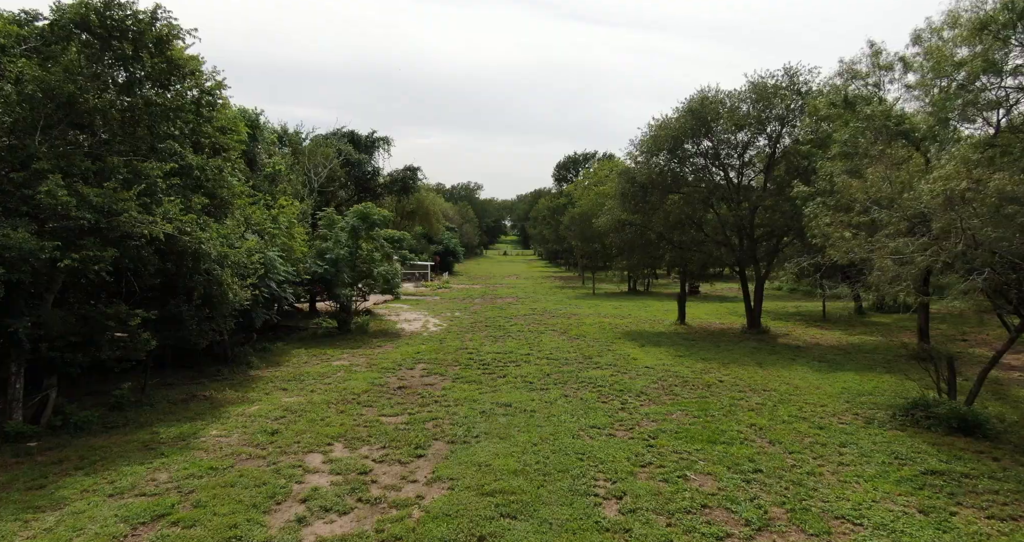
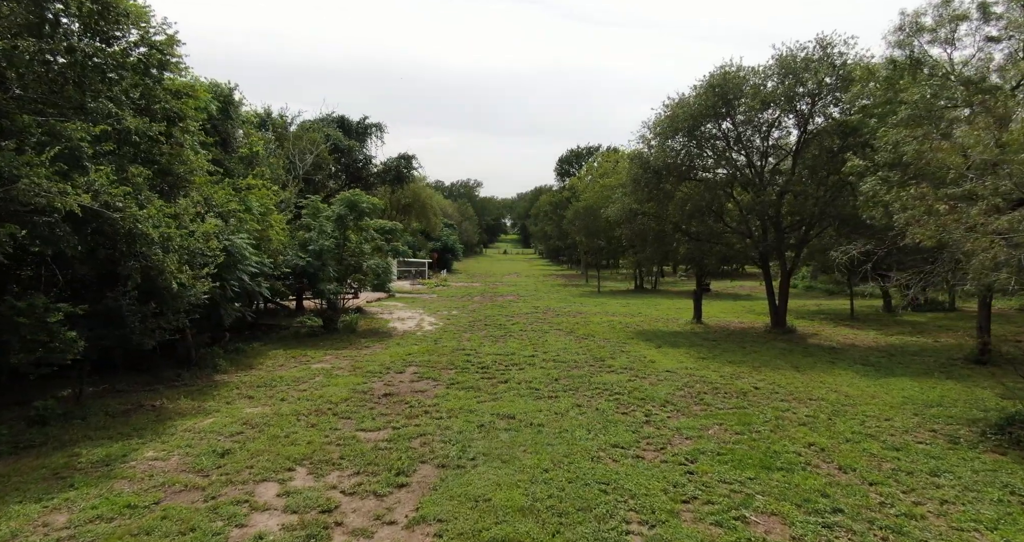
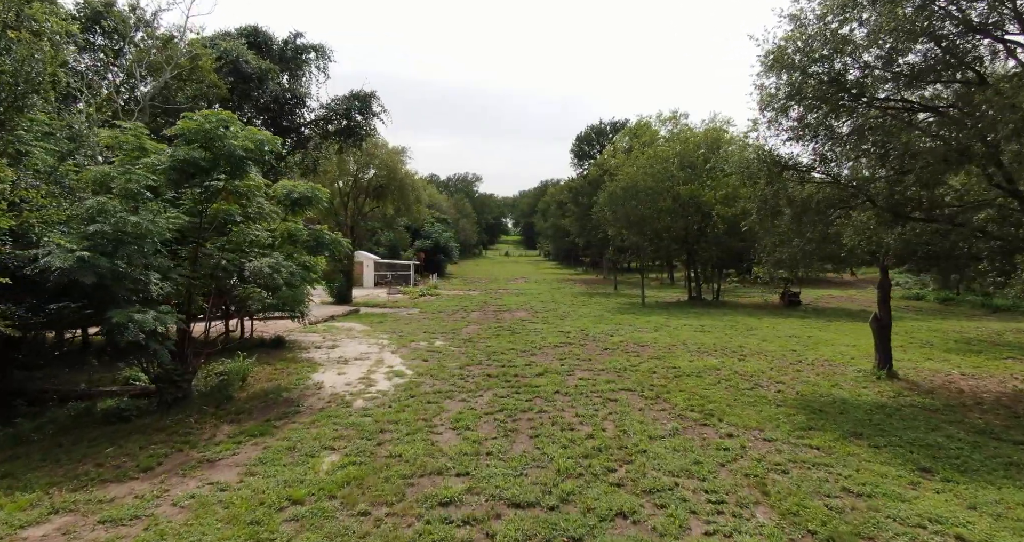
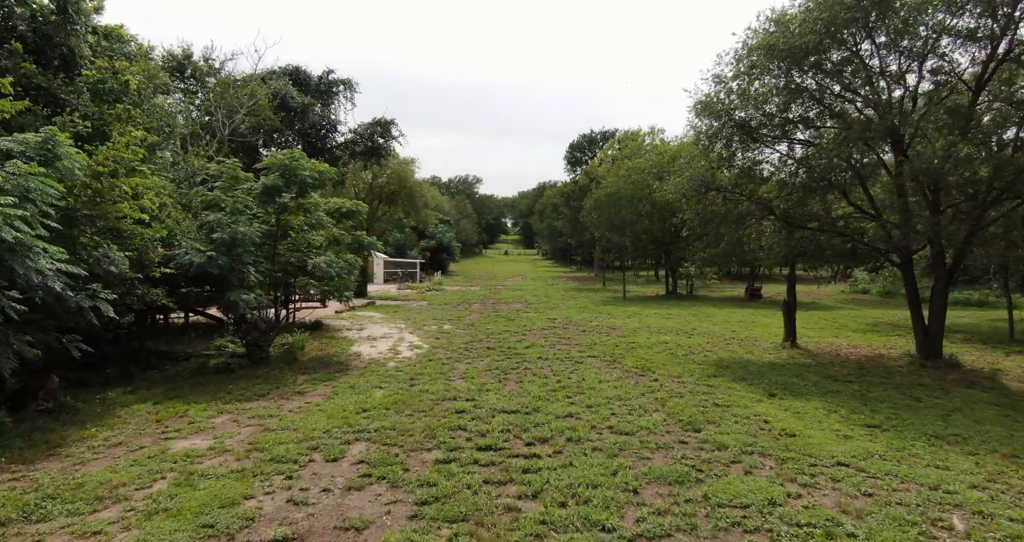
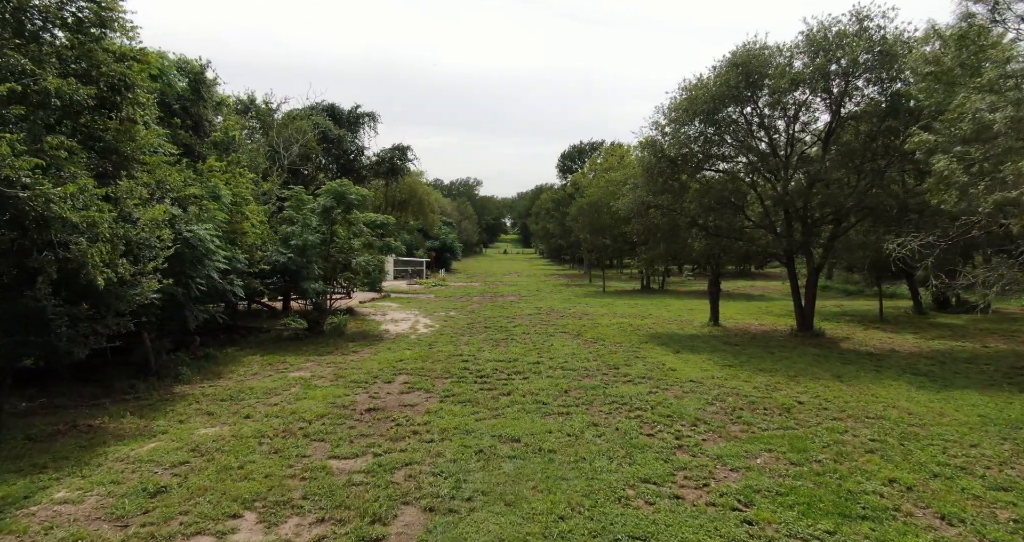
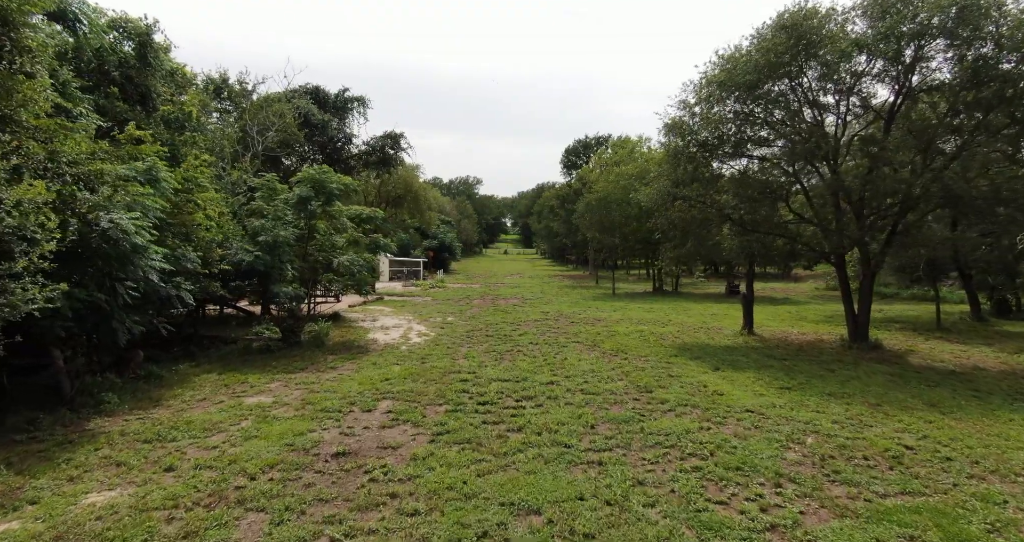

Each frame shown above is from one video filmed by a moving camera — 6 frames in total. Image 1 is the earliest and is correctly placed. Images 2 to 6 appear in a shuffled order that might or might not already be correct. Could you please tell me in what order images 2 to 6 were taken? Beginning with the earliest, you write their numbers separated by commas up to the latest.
2, 5, 6, 4, 3
